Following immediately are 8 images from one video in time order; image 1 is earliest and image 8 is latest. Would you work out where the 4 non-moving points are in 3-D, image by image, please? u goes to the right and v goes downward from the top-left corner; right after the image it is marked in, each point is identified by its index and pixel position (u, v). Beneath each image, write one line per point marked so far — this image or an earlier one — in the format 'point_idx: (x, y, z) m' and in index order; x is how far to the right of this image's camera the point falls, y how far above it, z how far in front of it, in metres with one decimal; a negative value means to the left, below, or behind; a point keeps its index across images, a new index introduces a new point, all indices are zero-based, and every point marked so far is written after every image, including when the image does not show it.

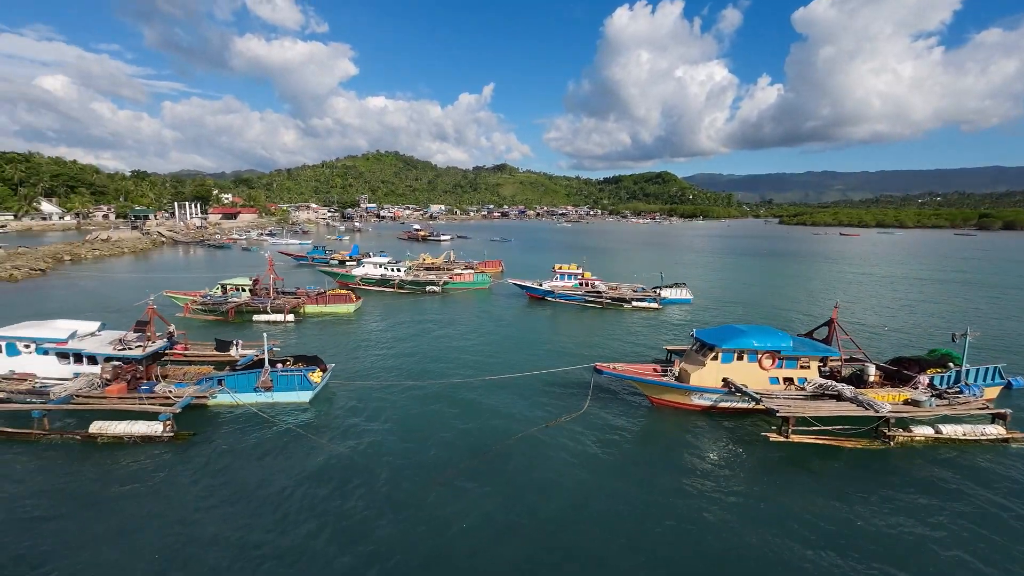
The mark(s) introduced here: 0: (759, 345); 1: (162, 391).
0: (+10.0, -2.2, +19.5) m
1: (-14.2, -4.1, +19.1) m
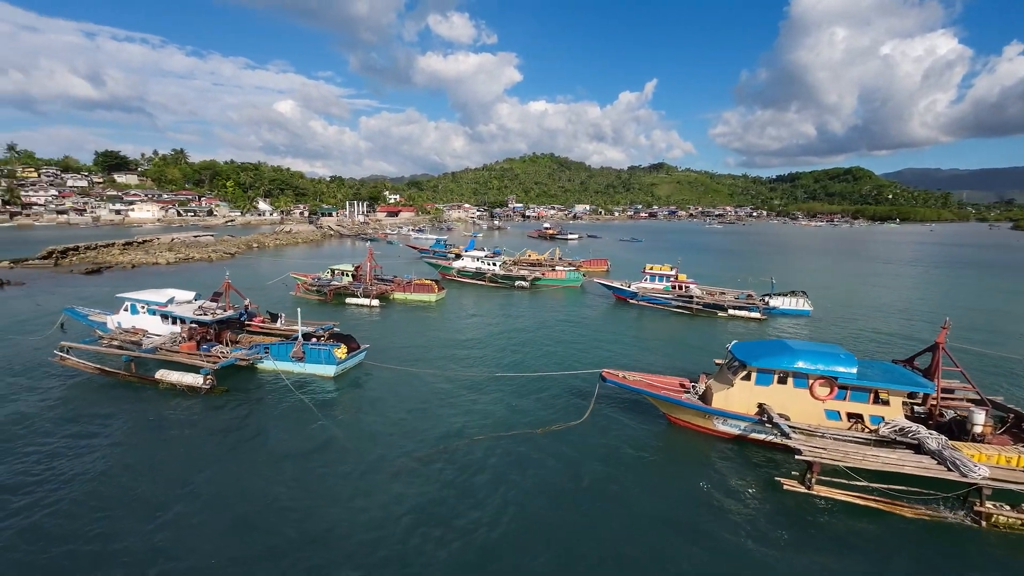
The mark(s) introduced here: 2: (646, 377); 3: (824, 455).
0: (+9.4, -2.5, +15.3) m
1: (-13.8, -3.0, +22.3) m
2: (+5.2, -3.6, +19.4) m
3: (+8.7, -4.6, +13.6) m
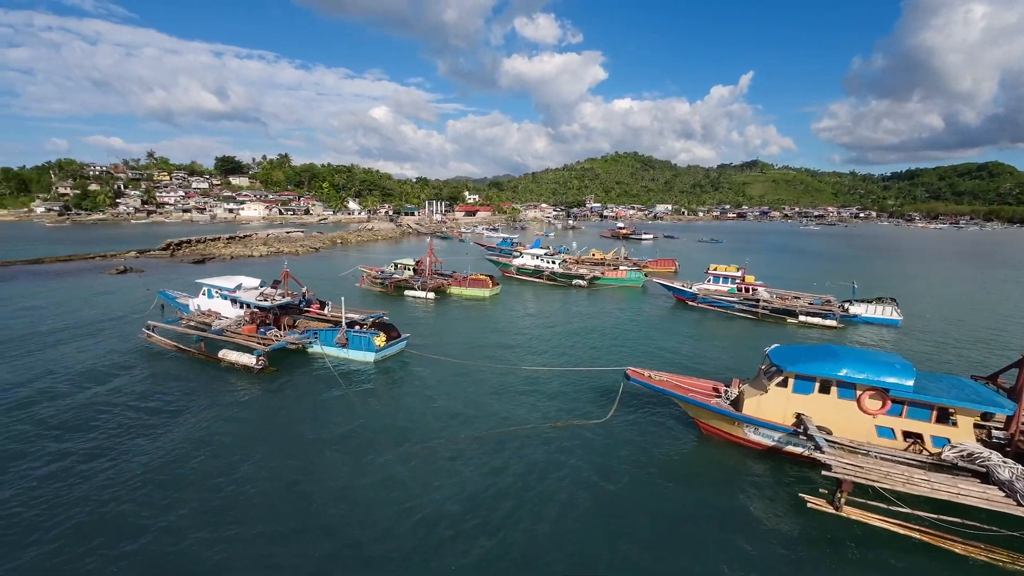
0: (+9.7, -2.4, +13.5) m
1: (-12.1, -2.4, +24.2) m
2: (+6.1, -3.5, +18.3) m
3: (+8.6, -4.6, +12.0) m
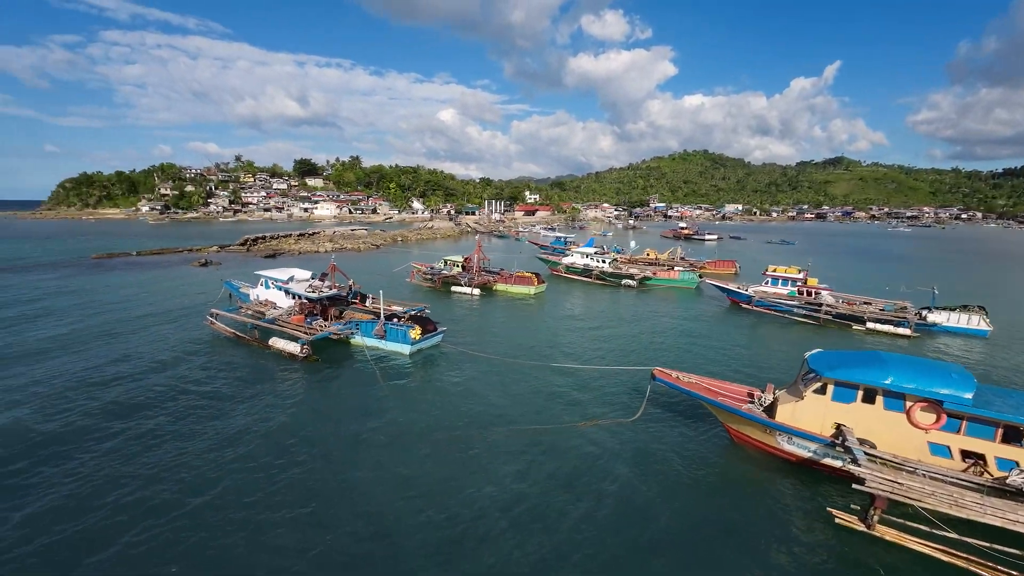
0: (+9.9, -2.5, +12.2) m
1: (-10.3, -1.9, +25.5) m
2: (+7.0, -3.4, +17.3) m
3: (+8.7, -4.6, +10.7) m
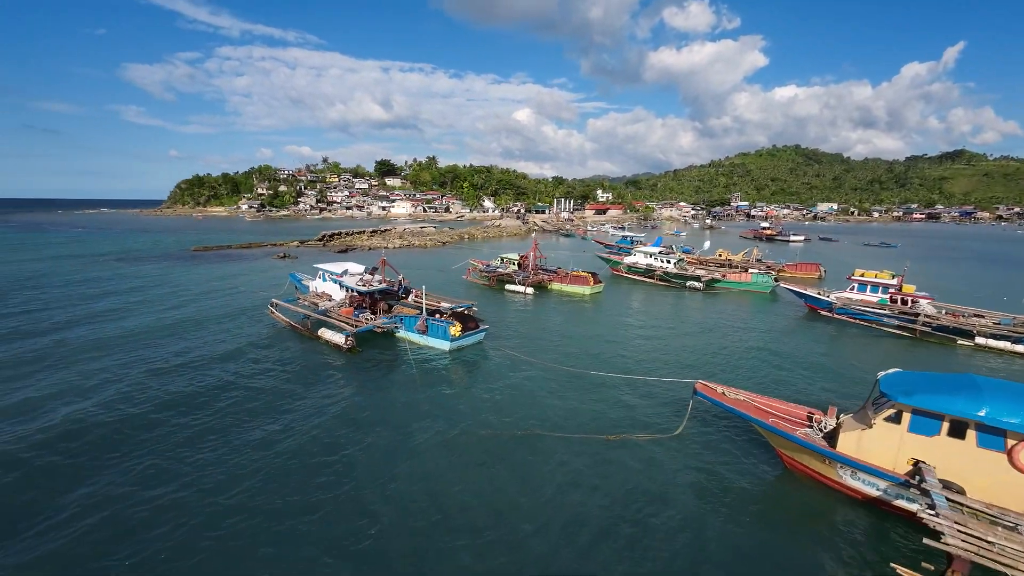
0: (+10.1, -2.7, +9.8) m
1: (-8.0, -1.6, +25.9) m
2: (+7.9, -3.5, +15.4) m
3: (+8.6, -4.8, +8.6) m
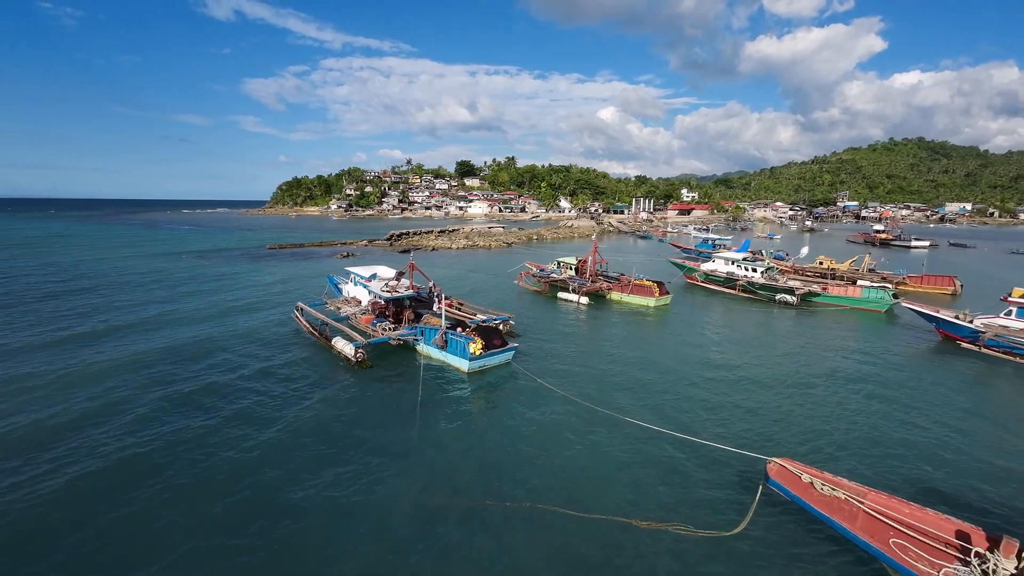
0: (+8.9, -3.5, +4.4) m
1: (-6.2, -2.0, +23.2) m
2: (+7.7, -4.3, +10.2) m
3: (+7.2, -5.5, +3.4) m
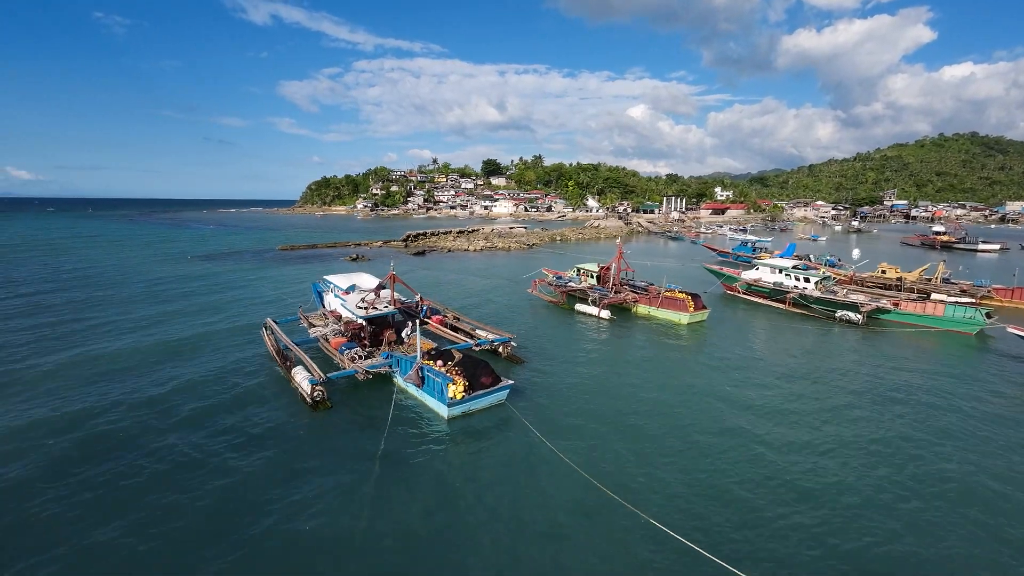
0: (+7.8, -4.4, -0.5) m
1: (-6.2, -2.7, +19.2) m
2: (+6.9, -5.2, +5.4) m
3: (+6.0, -6.4, -1.4) m
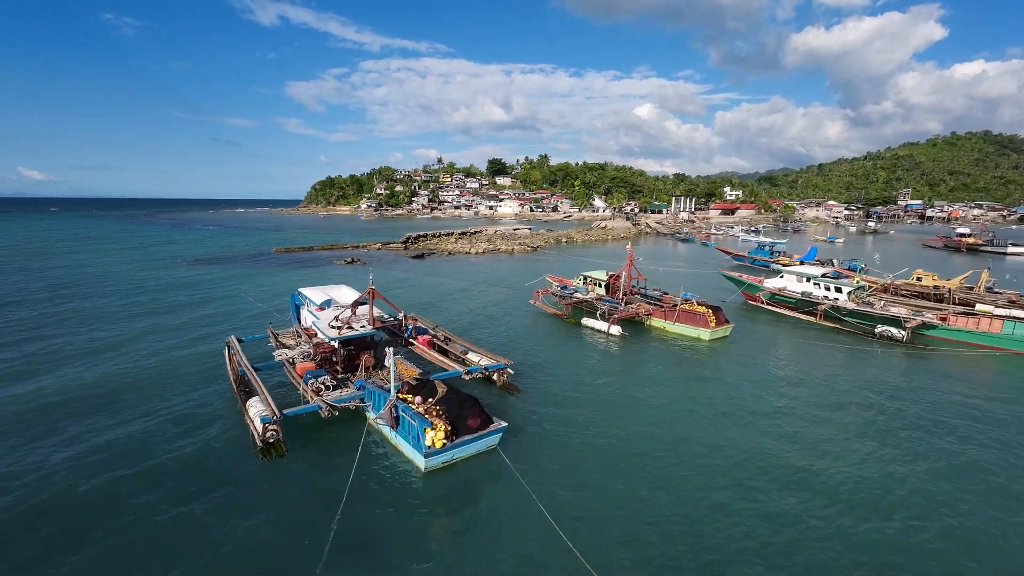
0: (+7.4, -5.0, -3.5) m
1: (-6.4, -3.3, +16.3) m
2: (+6.6, -5.8, +2.4) m
3: (+5.6, -7.1, -4.4) m
